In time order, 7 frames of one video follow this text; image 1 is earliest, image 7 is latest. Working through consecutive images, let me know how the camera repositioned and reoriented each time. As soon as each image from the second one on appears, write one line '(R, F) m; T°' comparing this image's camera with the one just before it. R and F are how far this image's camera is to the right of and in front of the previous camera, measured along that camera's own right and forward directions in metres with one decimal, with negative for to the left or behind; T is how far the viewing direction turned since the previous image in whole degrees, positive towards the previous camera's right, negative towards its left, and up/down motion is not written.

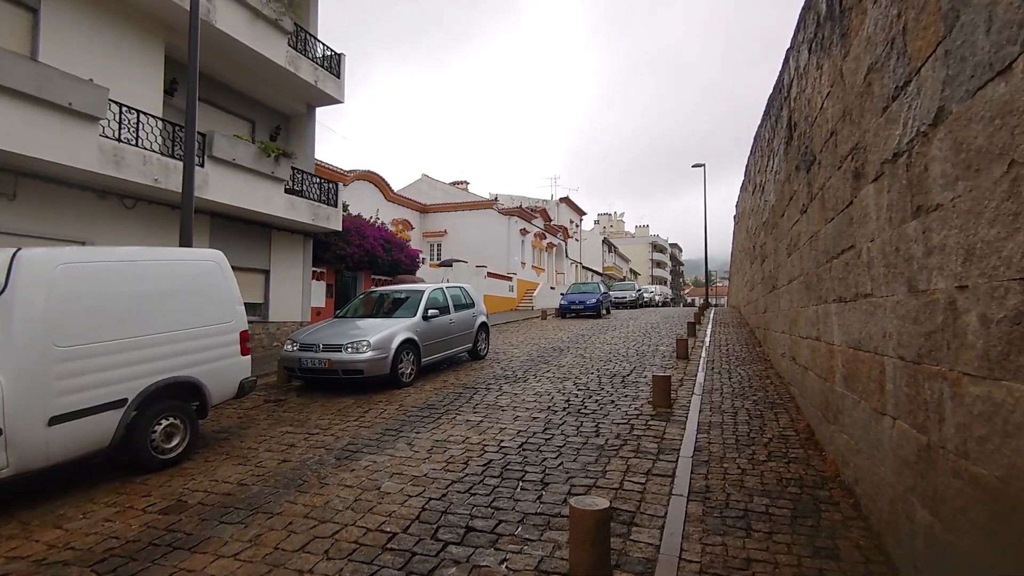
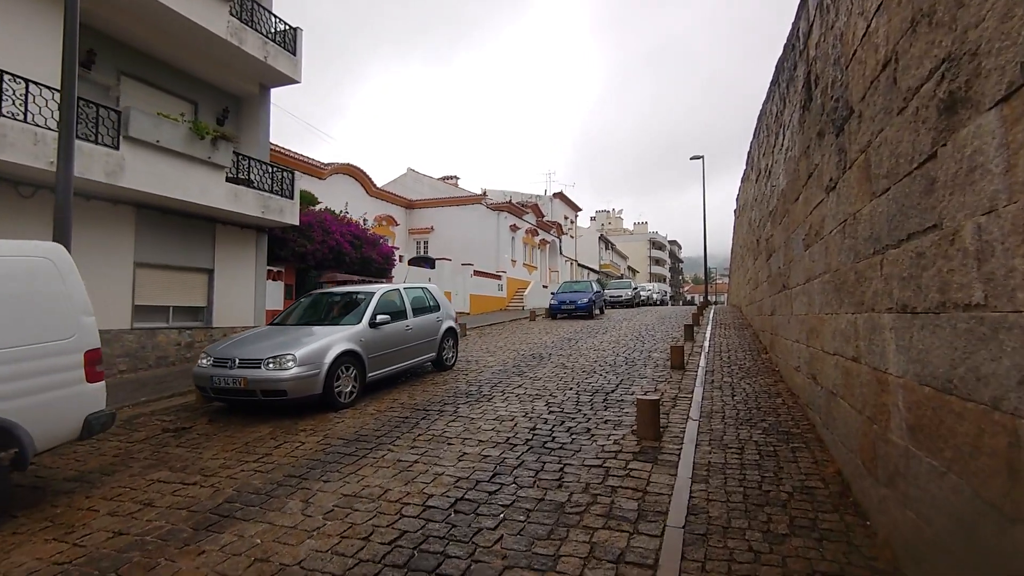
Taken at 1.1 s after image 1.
(+0.5, +1.4) m; 0°
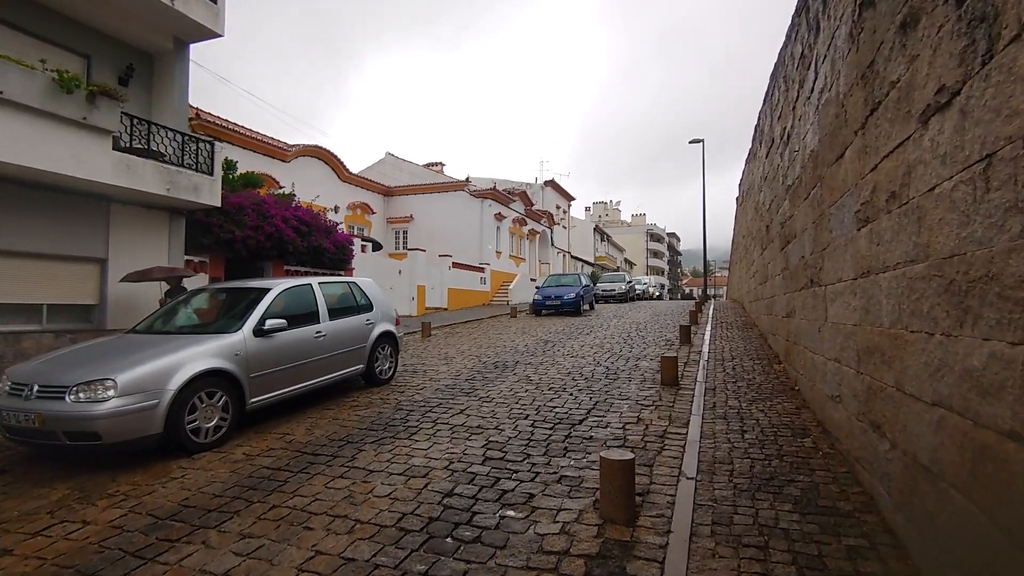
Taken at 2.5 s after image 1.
(+0.7, +2.0) m; 0°
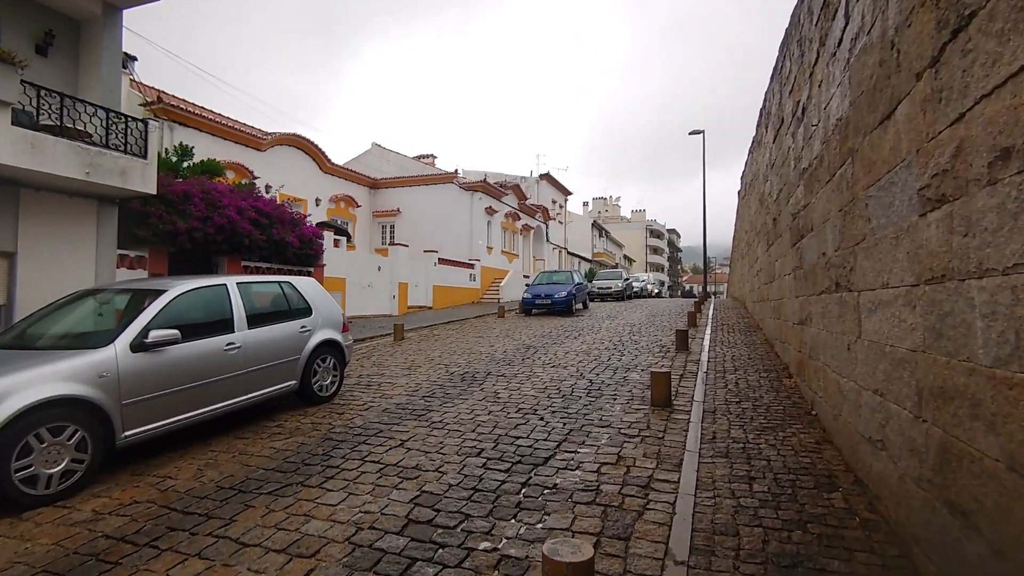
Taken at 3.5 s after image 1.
(+0.5, +1.2) m; 0°
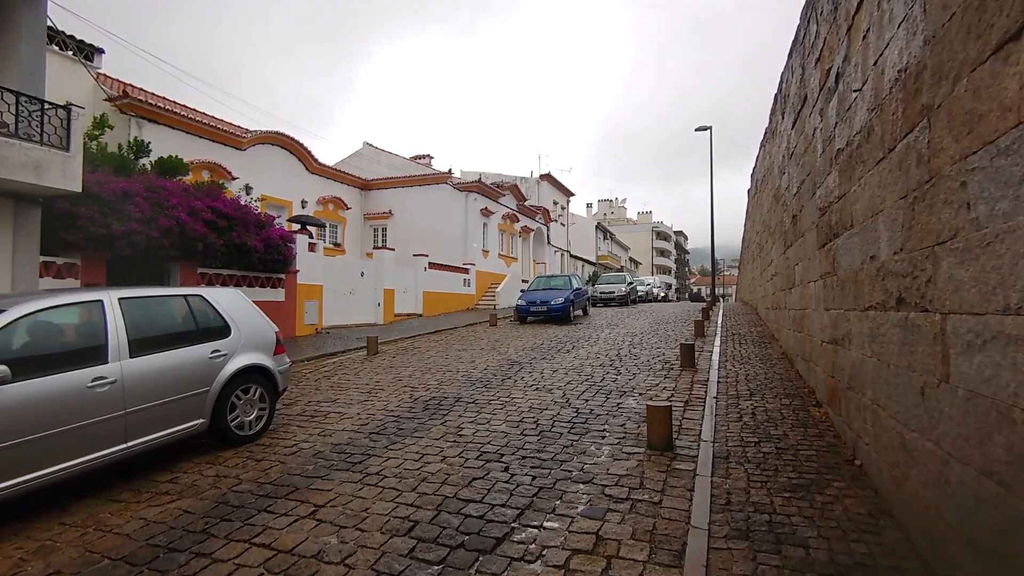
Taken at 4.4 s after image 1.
(+0.5, +1.2) m; -1°
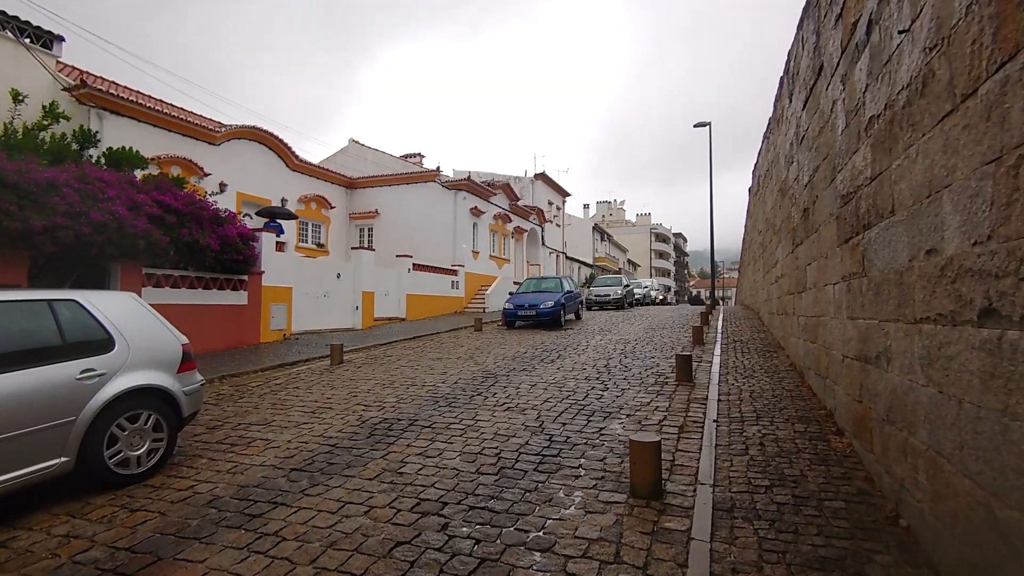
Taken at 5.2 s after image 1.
(+0.4, +1.0) m; 0°
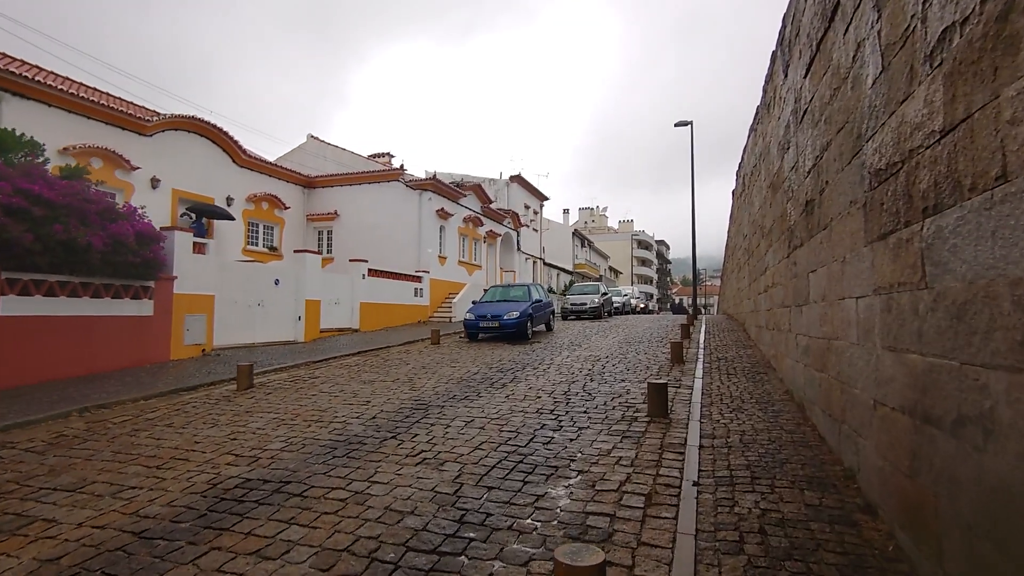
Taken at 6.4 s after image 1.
(+0.6, +1.6) m; +2°
